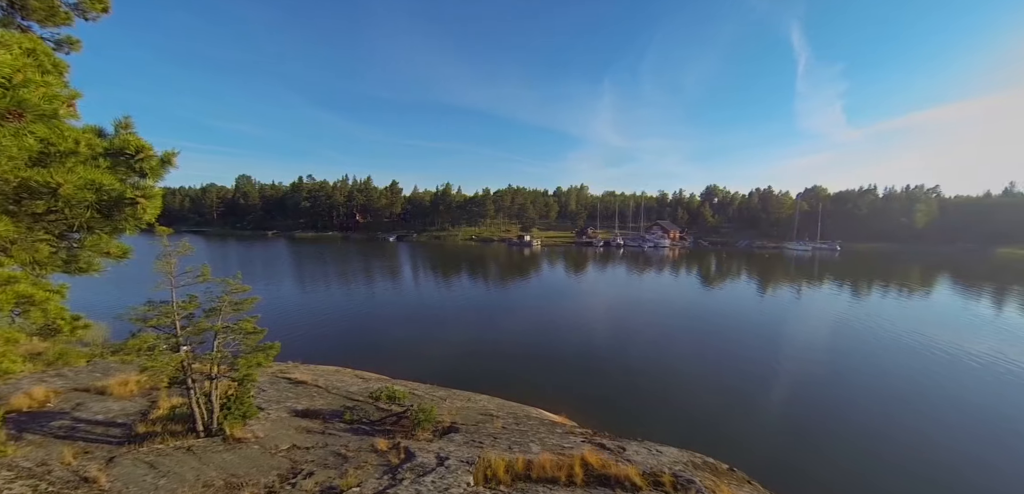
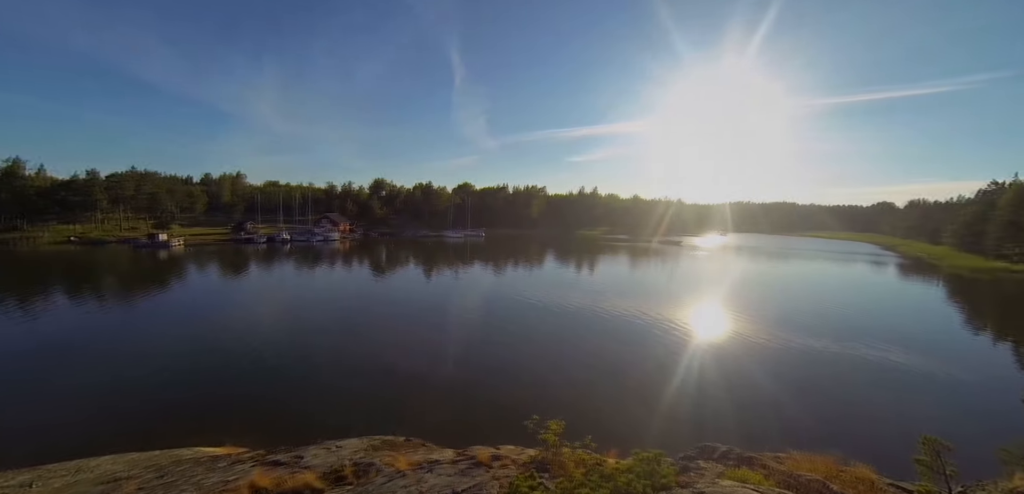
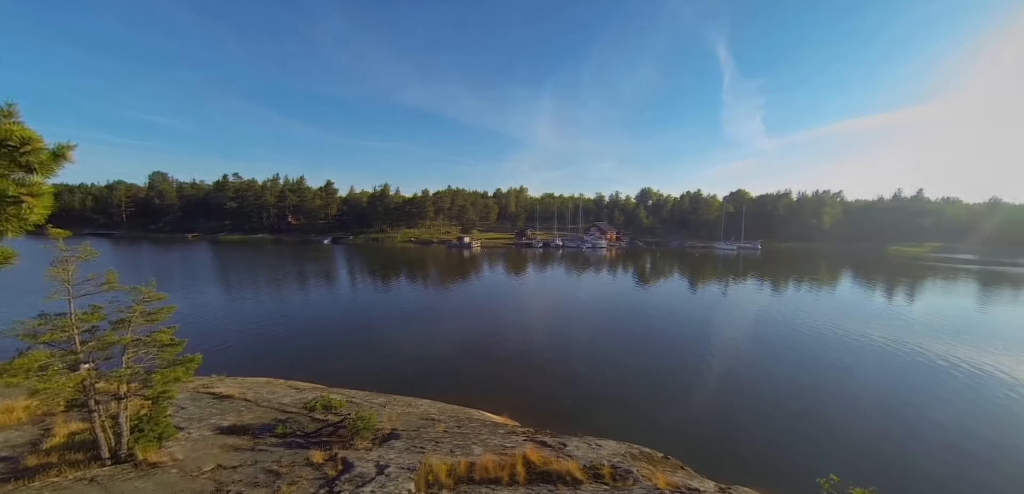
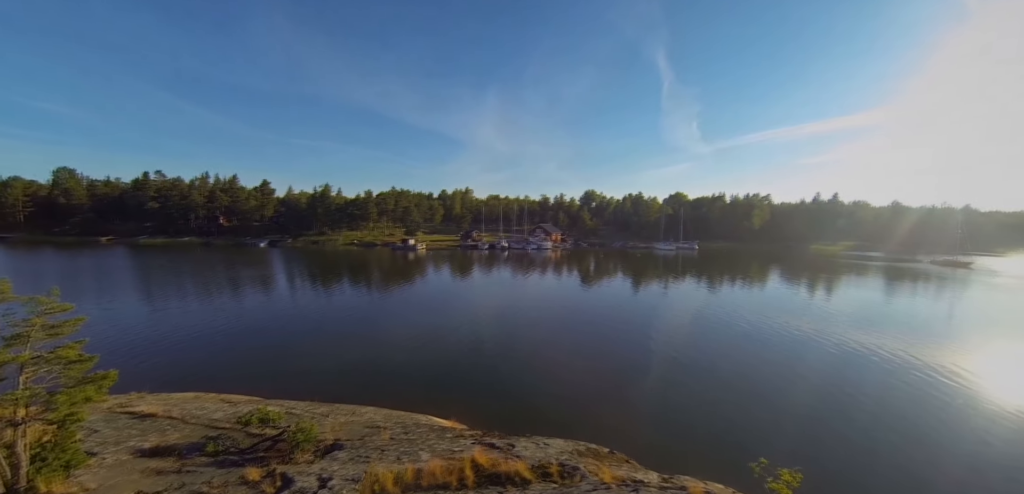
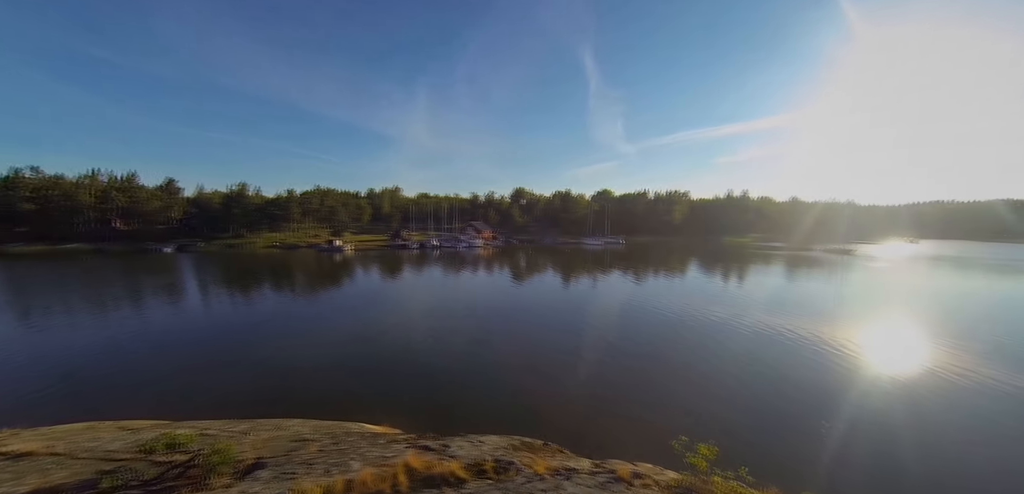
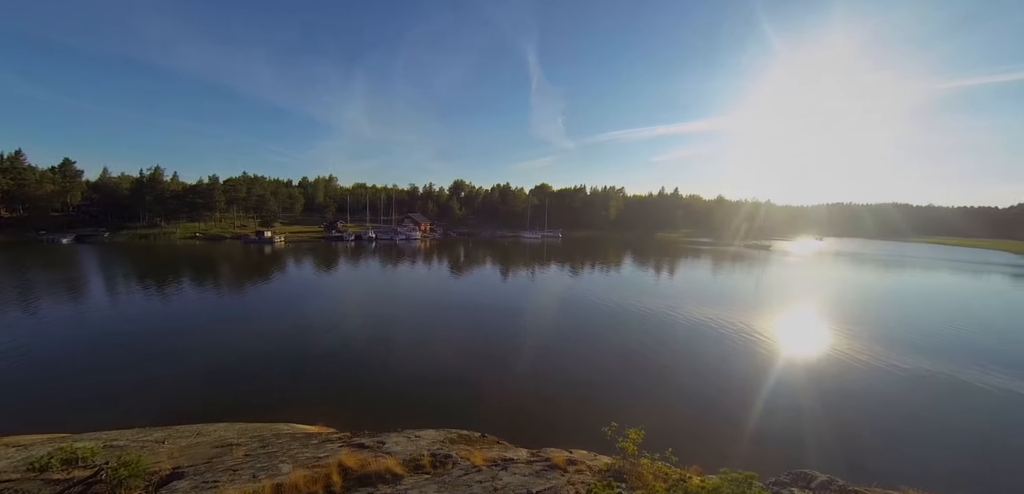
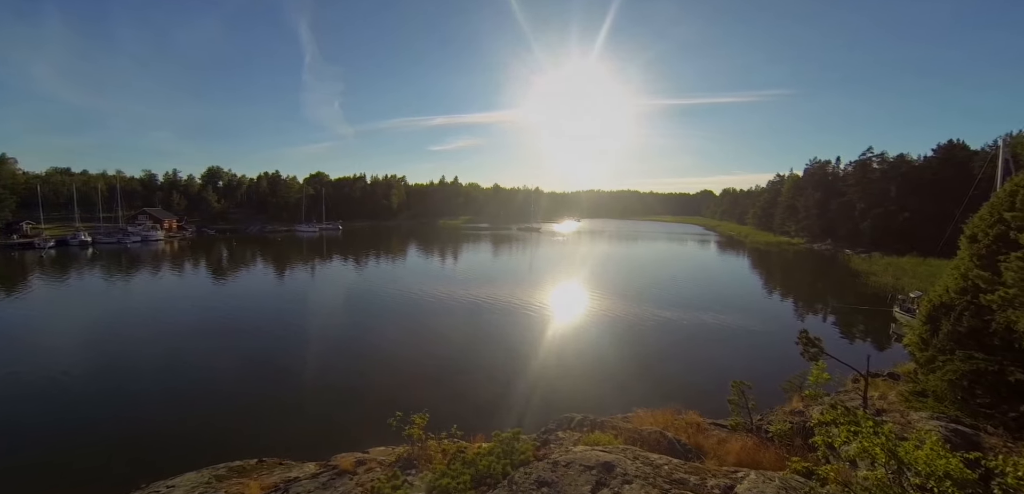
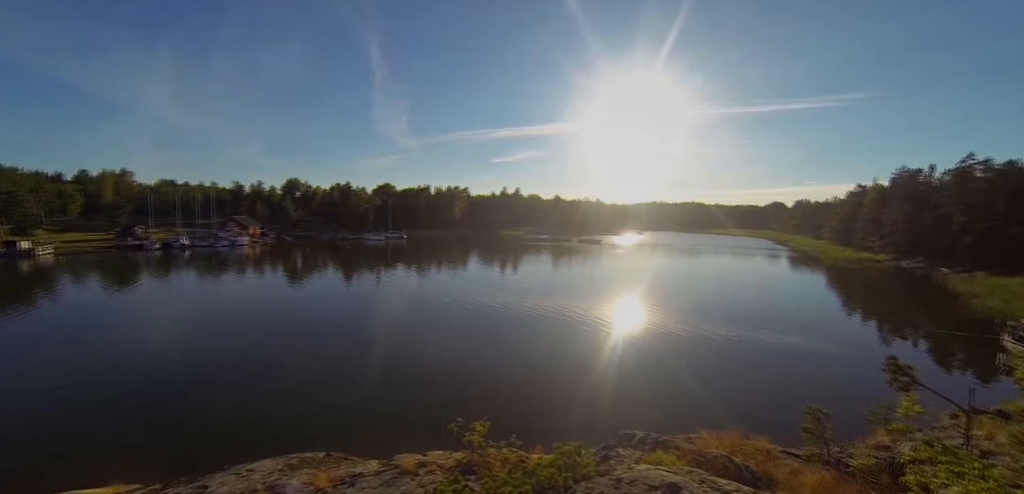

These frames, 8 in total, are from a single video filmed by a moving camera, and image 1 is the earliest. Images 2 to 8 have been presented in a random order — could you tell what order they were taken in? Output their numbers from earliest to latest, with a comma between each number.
3, 4, 5, 6, 2, 8, 7
